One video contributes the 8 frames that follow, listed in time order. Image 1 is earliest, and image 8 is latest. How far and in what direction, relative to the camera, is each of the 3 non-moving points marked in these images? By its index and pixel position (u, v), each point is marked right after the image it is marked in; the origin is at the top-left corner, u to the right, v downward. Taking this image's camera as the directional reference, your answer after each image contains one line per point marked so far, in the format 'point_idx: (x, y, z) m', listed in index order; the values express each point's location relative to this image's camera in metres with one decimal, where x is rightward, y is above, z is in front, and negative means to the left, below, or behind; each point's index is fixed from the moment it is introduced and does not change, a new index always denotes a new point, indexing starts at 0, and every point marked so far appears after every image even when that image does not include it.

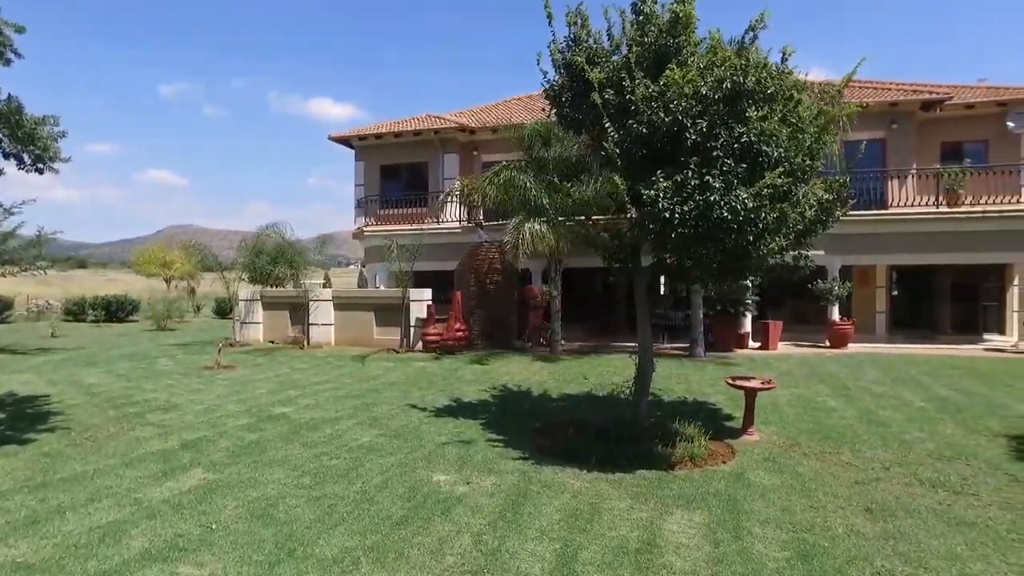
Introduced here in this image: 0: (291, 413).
0: (-3.6, -2.0, +10.4) m
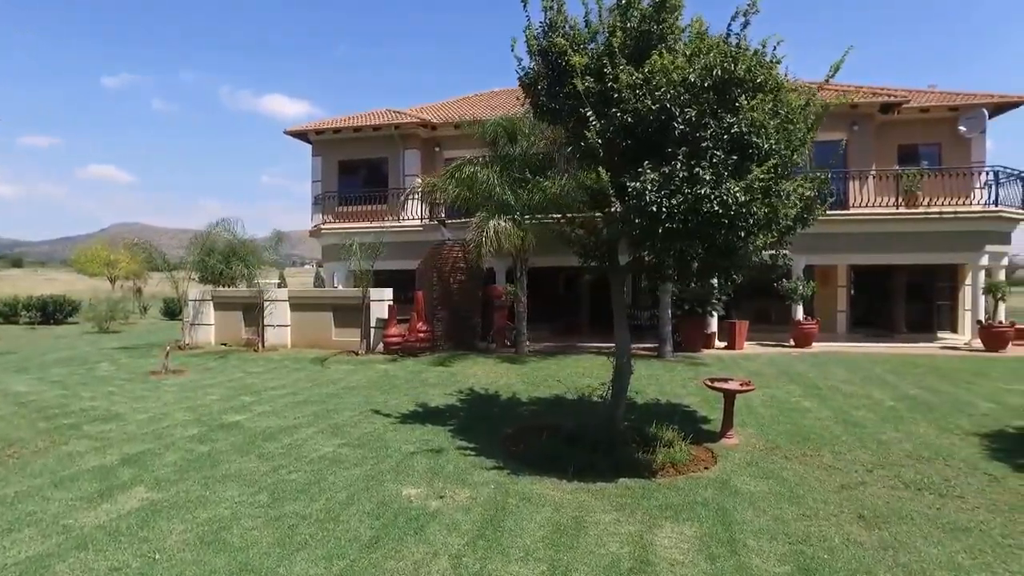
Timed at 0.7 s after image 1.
0: (-4.1, -2.0, +9.6) m
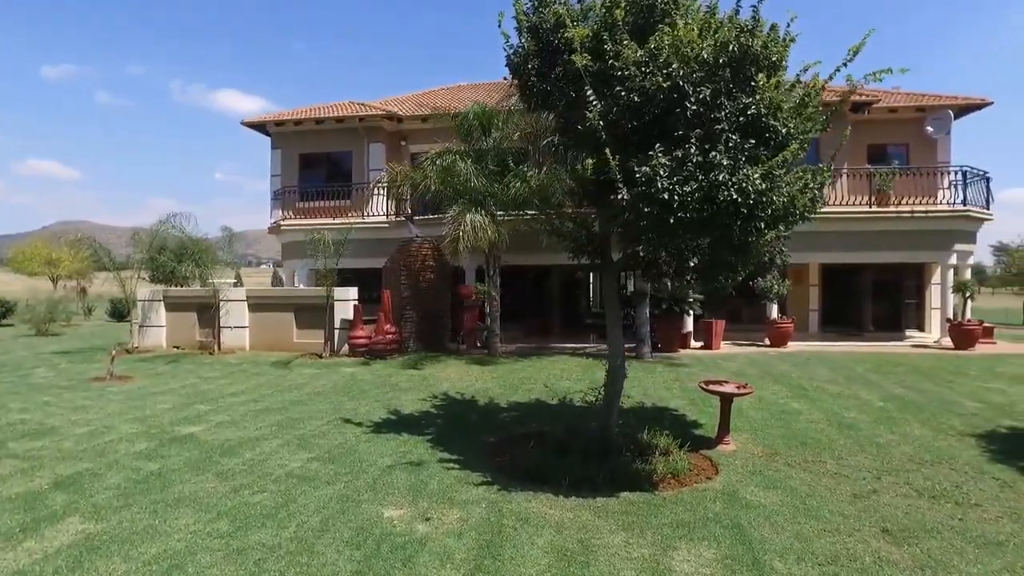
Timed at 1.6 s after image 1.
0: (-4.3, -2.0, +8.7) m
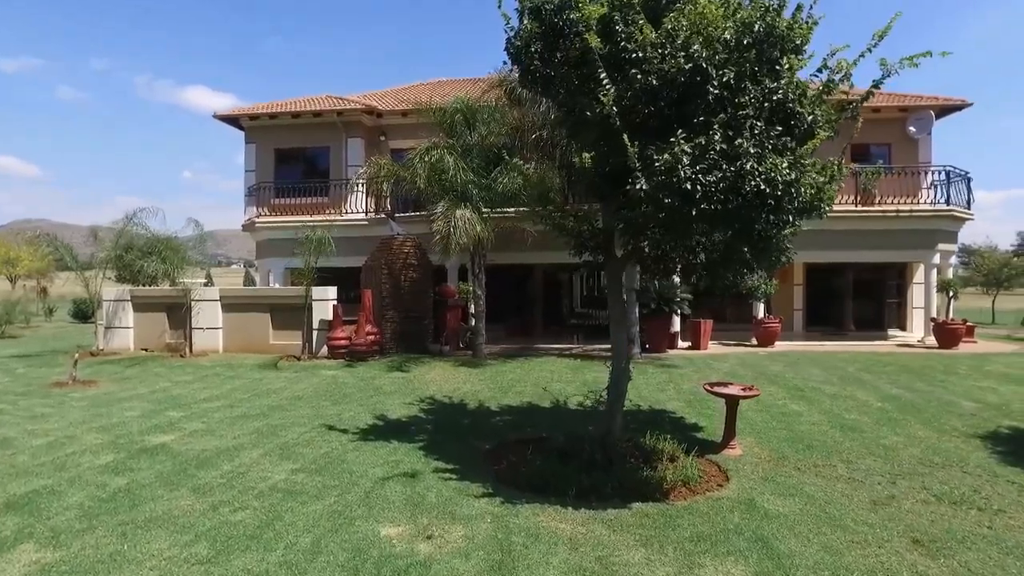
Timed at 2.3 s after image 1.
0: (-4.3, -2.0, +8.0) m
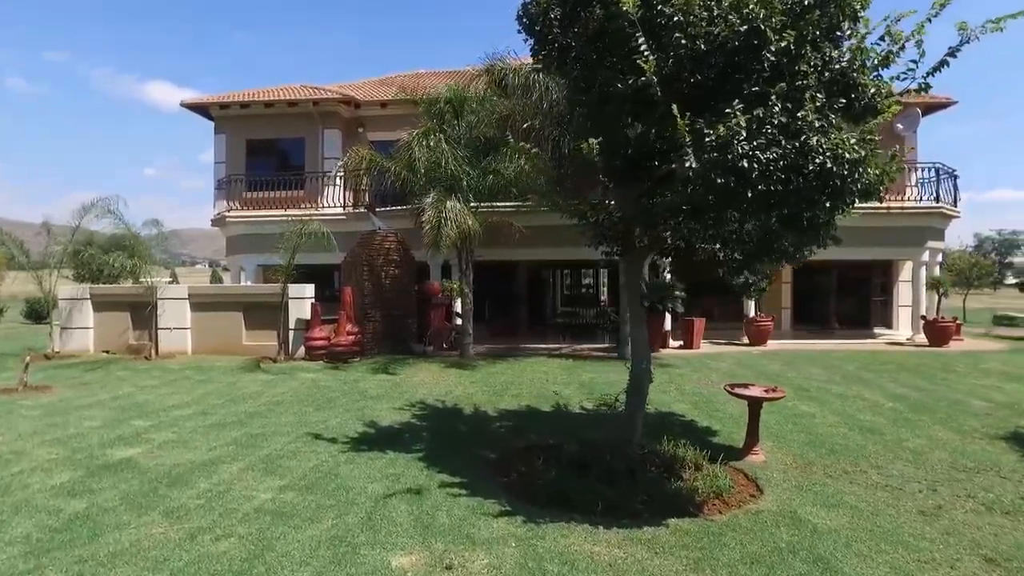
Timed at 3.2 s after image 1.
0: (-4.2, -1.9, +7.1) m
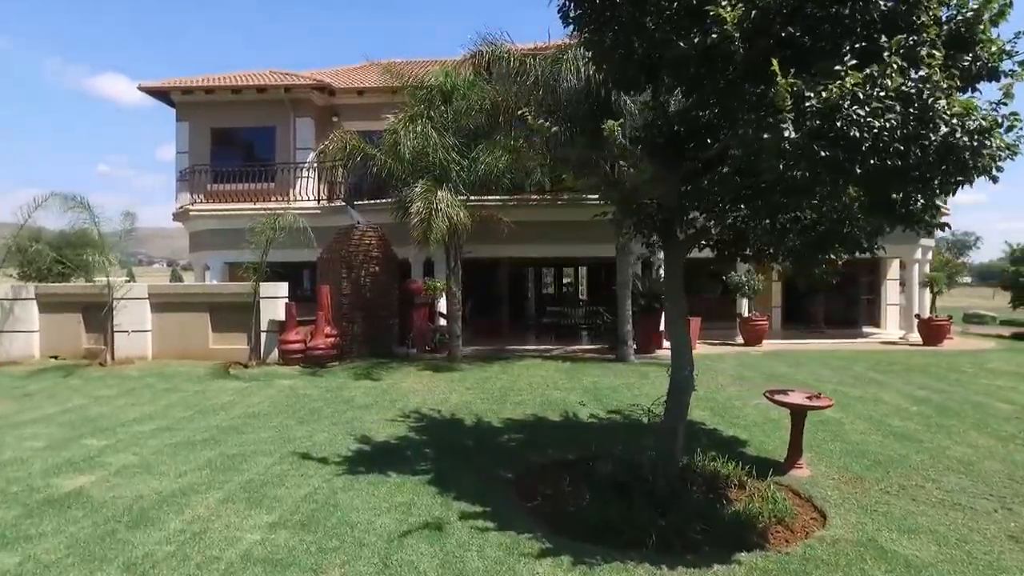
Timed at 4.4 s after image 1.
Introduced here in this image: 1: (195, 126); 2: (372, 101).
0: (-3.9, -1.9, +5.9) m
1: (-9.8, +5.0, +19.6) m
2: (-4.3, +5.8, +19.7) m
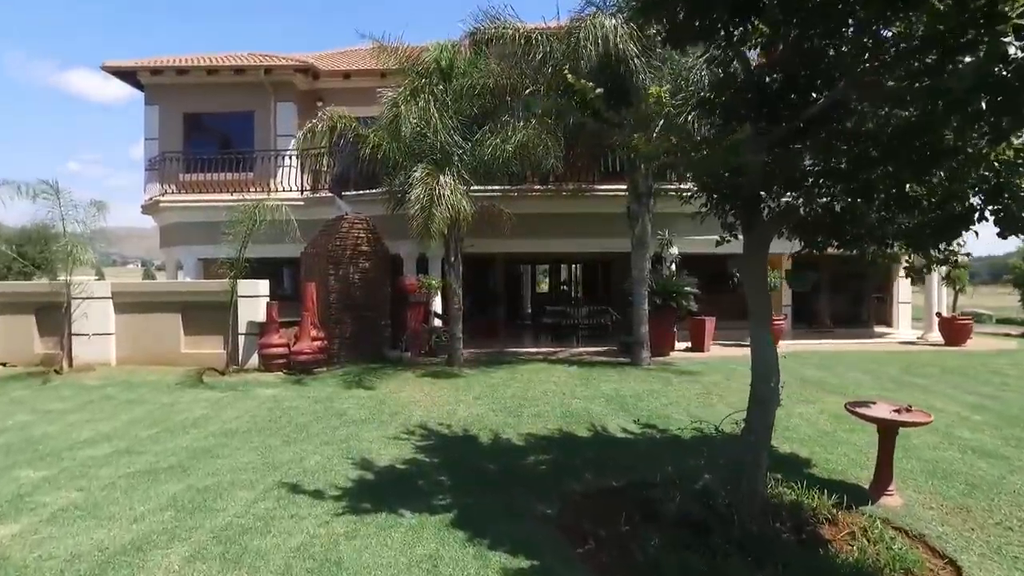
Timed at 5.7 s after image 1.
0: (-3.5, -1.8, +4.5) m
1: (-9.8, +5.0, +18.0) m
2: (-4.4, +5.9, +18.3) m
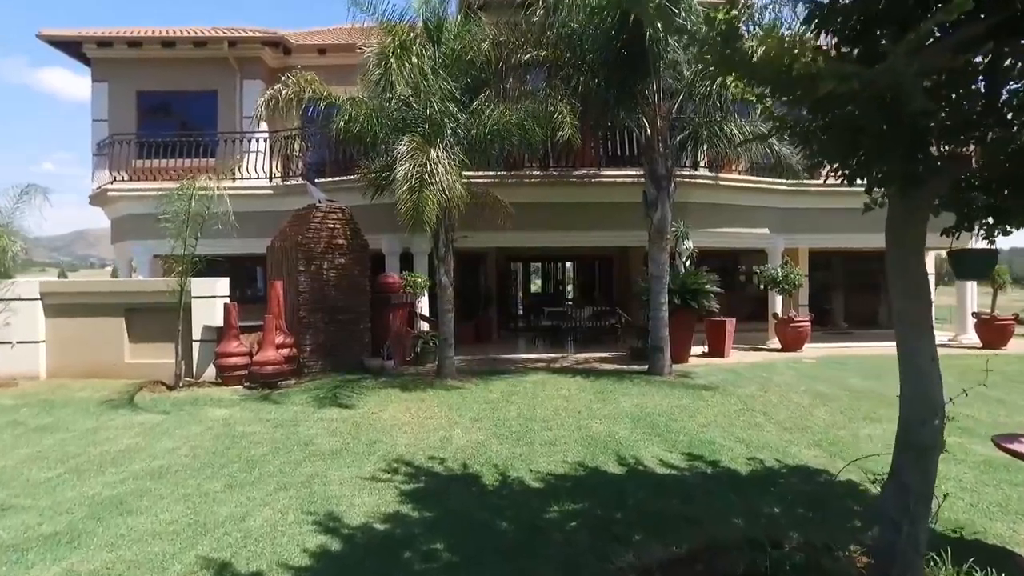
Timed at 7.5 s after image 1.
0: (-3.3, -1.8, +2.6) m
1: (-10.0, +5.0, +16.0) m
2: (-4.5, +5.9, +16.4) m
